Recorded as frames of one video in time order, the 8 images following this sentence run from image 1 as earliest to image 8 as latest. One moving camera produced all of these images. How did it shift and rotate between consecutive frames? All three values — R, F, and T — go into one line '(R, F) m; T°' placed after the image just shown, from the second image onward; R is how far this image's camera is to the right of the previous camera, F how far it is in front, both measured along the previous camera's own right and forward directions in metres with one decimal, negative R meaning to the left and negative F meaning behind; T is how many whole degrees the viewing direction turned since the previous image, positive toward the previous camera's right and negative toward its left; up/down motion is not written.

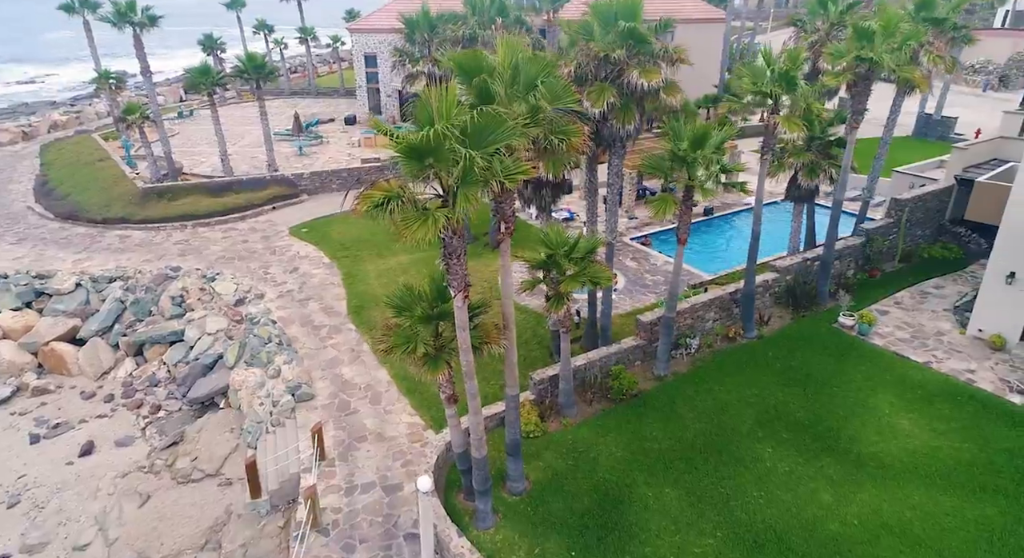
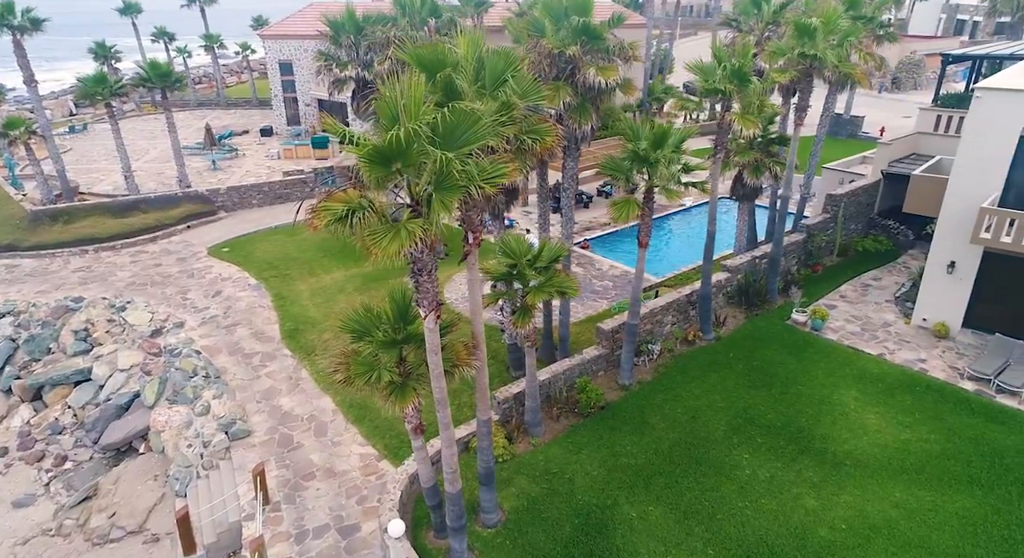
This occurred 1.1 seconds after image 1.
(-0.7, +1.0) m; +7°
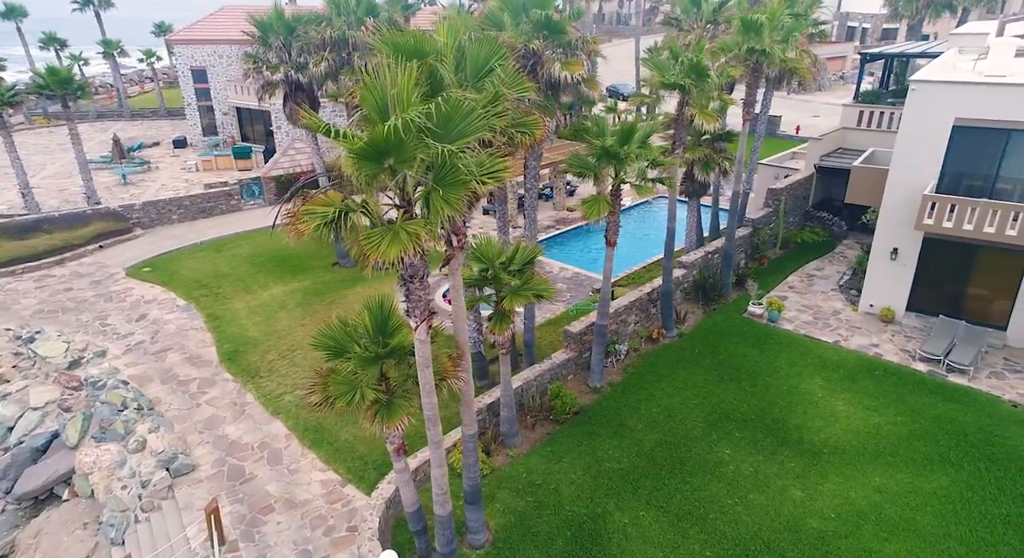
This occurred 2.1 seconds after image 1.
(-0.8, +0.6) m; +7°
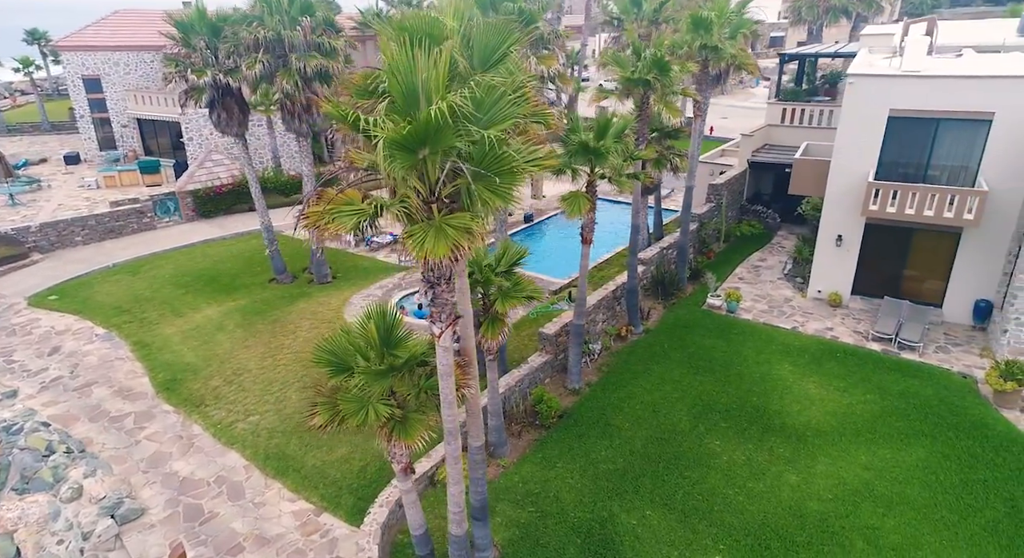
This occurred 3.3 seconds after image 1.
(-1.3, +0.6) m; +7°
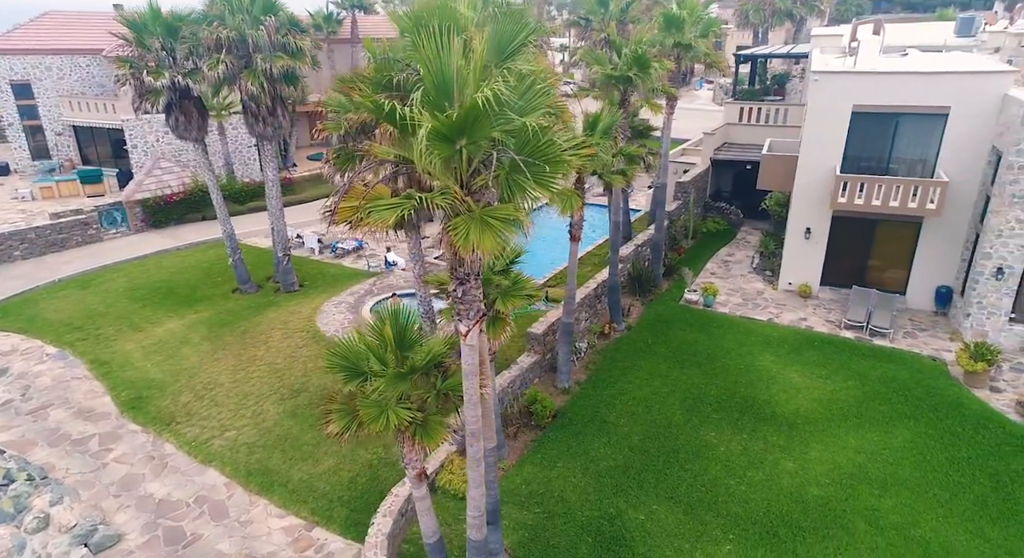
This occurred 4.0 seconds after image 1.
(-0.8, +0.2) m; +4°
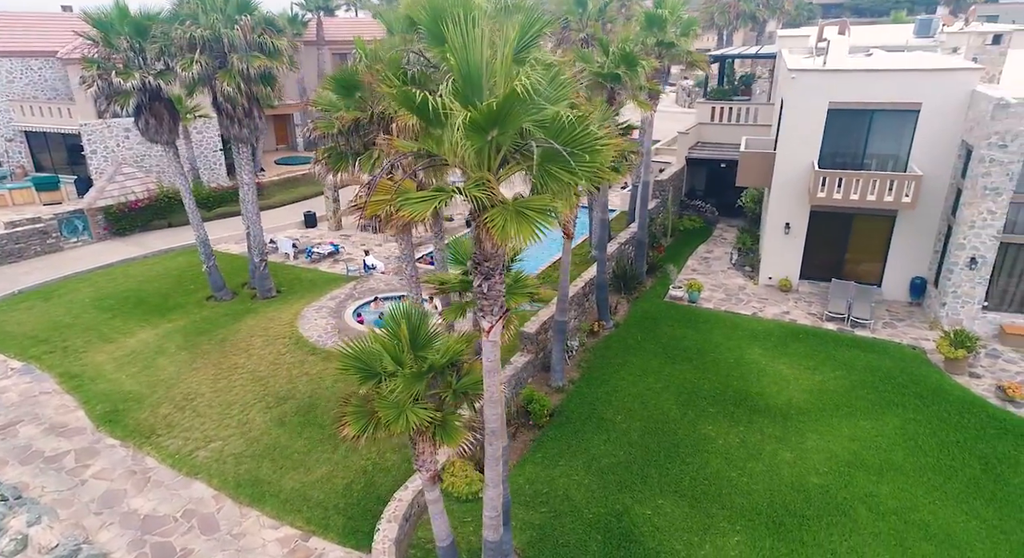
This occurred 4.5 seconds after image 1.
(-0.6, +0.1) m; +3°
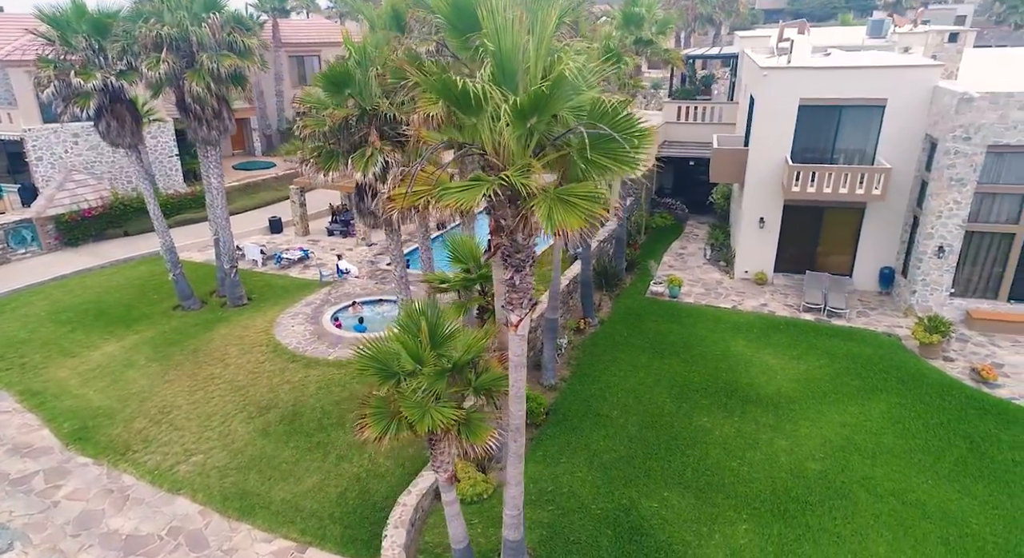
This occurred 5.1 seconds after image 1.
(-0.7, +0.1) m; +4°
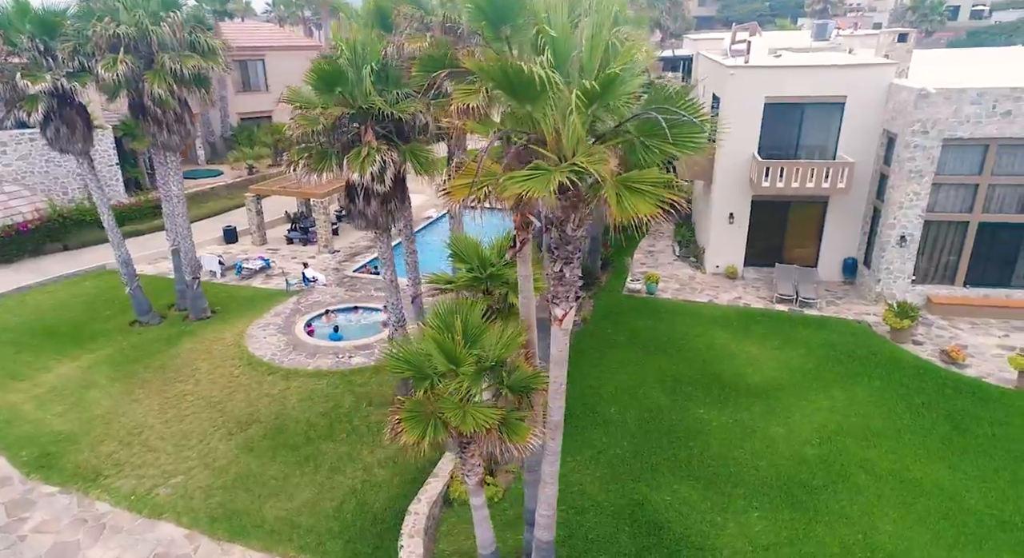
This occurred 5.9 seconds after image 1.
(-1.0, +0.1) m; +5°
